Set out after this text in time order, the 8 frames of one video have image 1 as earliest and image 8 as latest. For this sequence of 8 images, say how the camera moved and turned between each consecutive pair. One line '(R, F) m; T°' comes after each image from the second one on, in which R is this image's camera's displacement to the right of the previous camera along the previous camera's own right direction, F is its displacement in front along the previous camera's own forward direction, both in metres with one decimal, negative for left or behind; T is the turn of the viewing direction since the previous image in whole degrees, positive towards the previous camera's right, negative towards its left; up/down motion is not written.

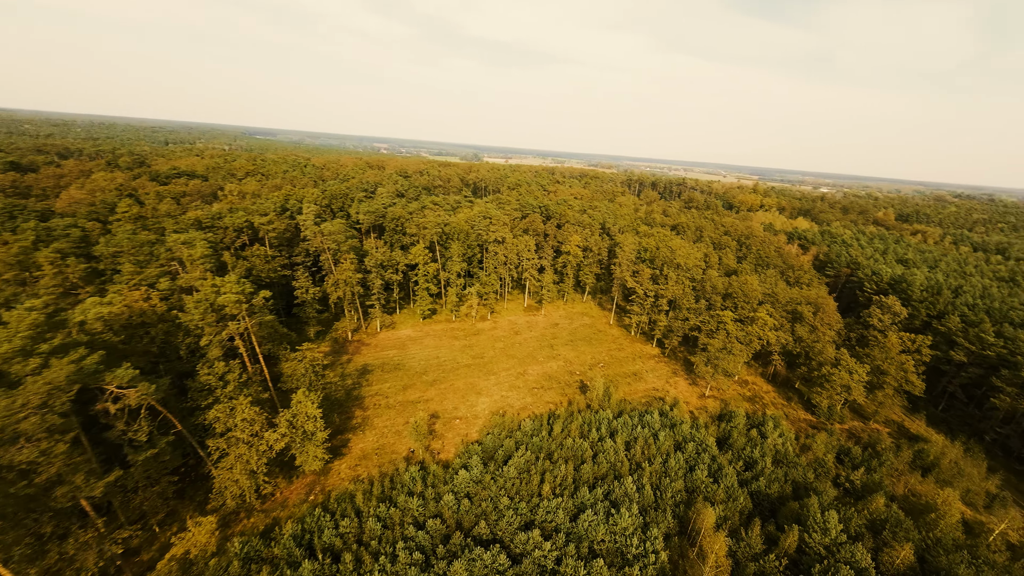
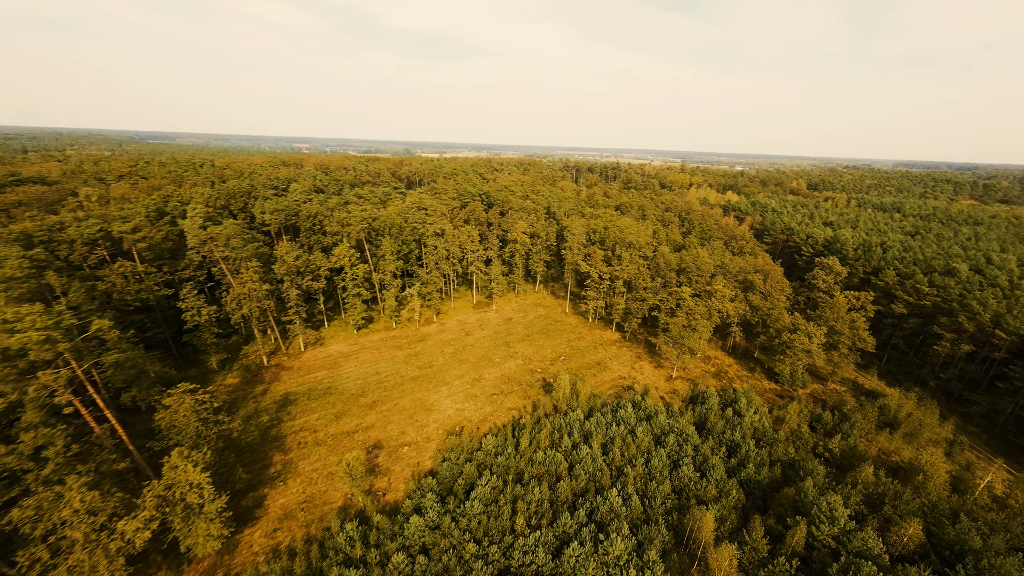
(+0.3, +6.0) m; +8°
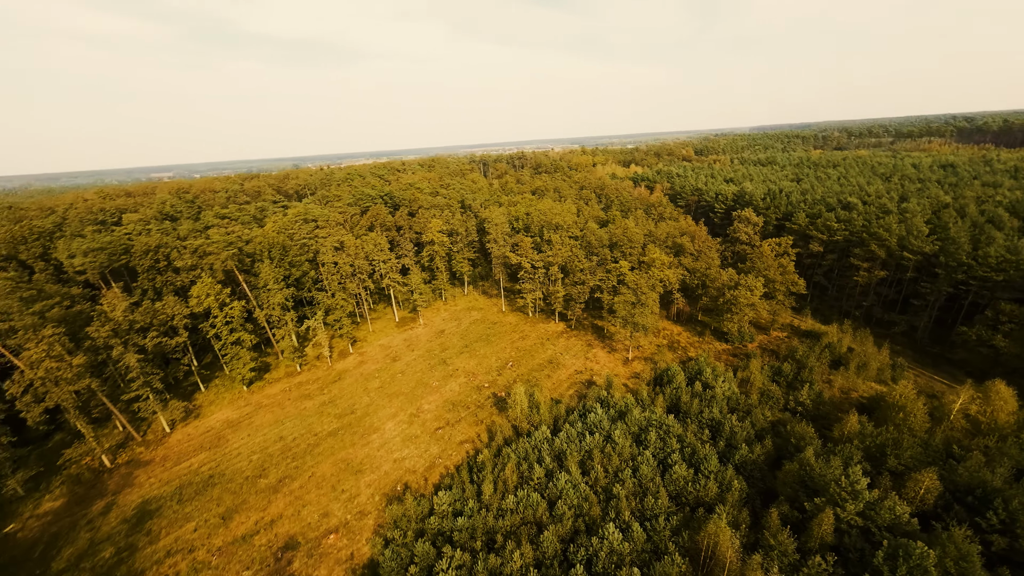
(+0.2, +7.1) m; +11°
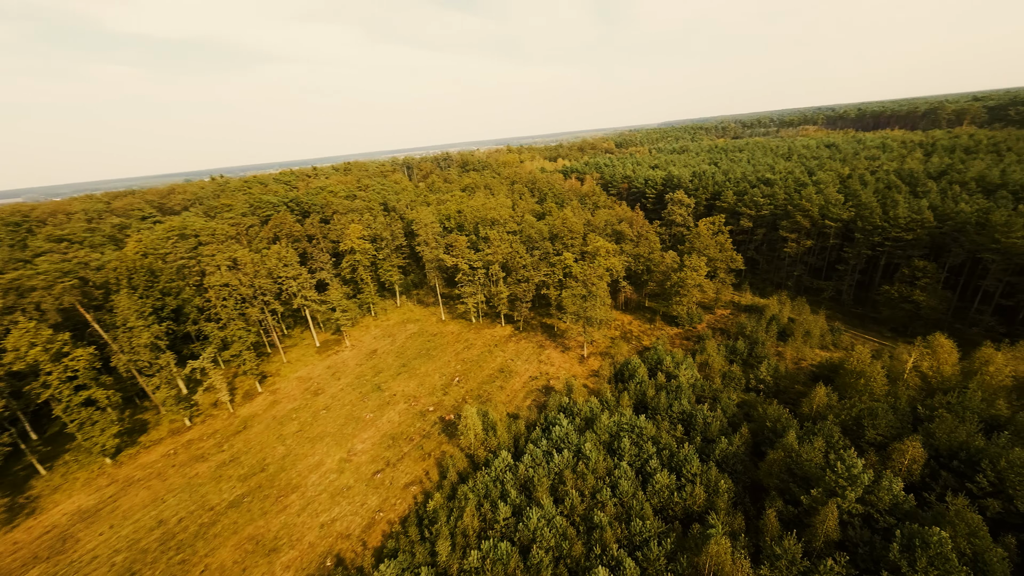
(+0.1, +4.8) m; +9°
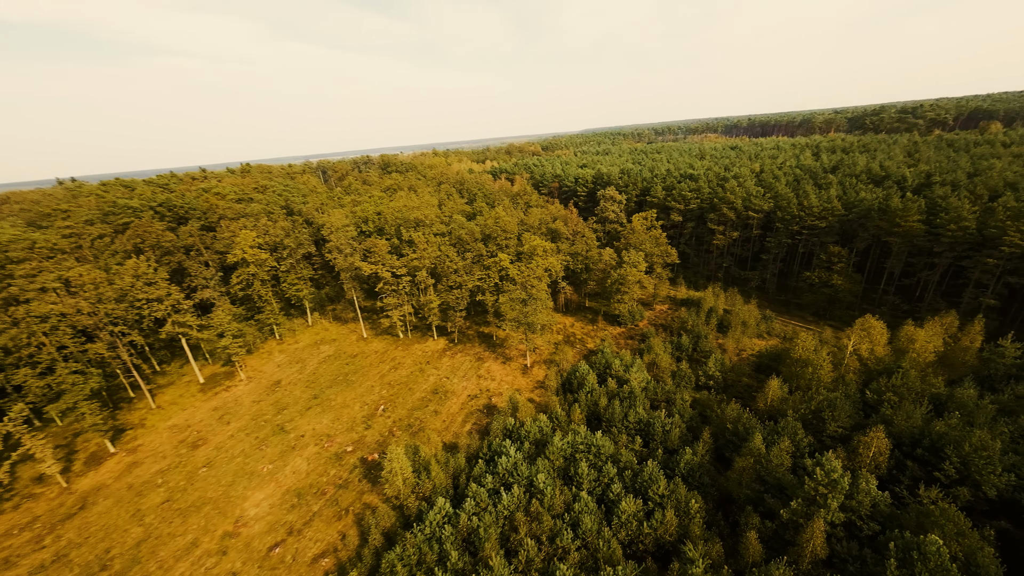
(+0.5, +4.5) m; +10°
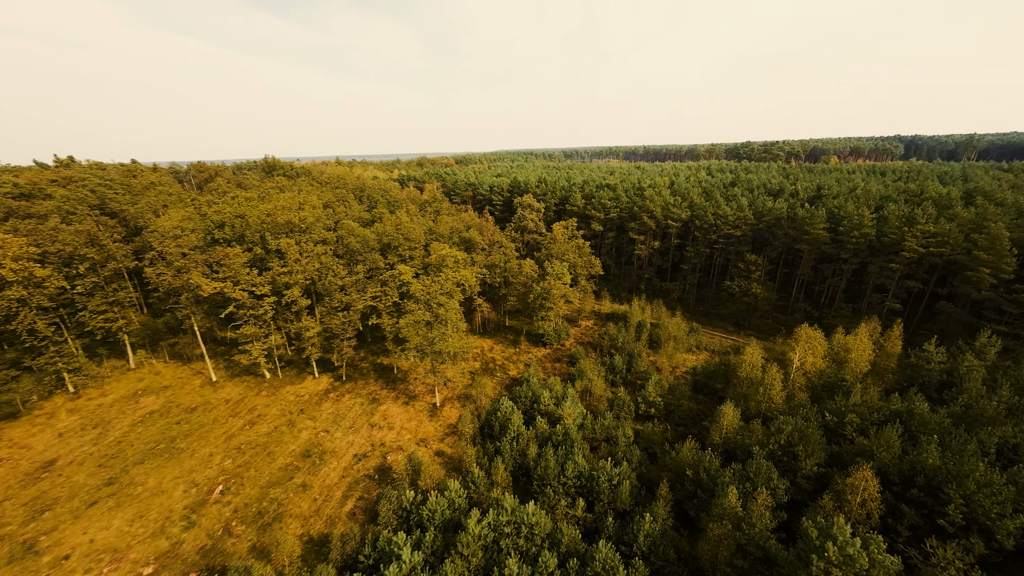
(+1.2, +6.8) m; +12°
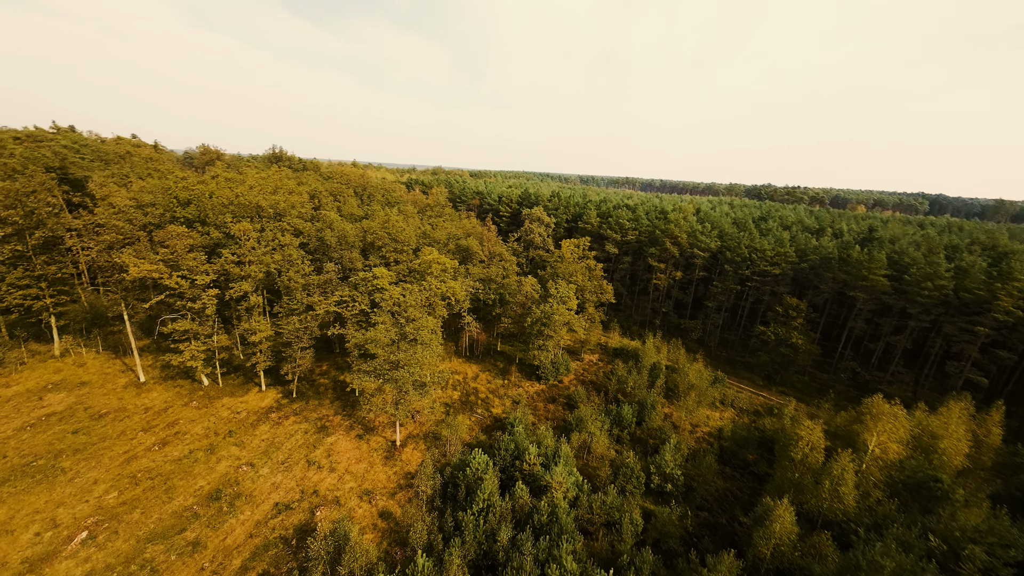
(+0.7, +5.6) m; -1°
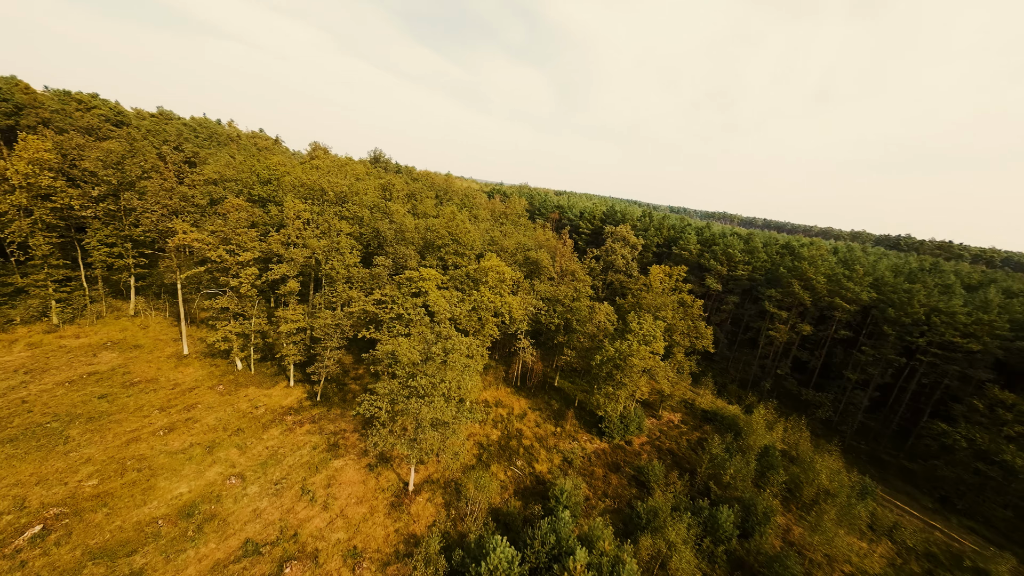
(0.0, +5.7) m; -11°
